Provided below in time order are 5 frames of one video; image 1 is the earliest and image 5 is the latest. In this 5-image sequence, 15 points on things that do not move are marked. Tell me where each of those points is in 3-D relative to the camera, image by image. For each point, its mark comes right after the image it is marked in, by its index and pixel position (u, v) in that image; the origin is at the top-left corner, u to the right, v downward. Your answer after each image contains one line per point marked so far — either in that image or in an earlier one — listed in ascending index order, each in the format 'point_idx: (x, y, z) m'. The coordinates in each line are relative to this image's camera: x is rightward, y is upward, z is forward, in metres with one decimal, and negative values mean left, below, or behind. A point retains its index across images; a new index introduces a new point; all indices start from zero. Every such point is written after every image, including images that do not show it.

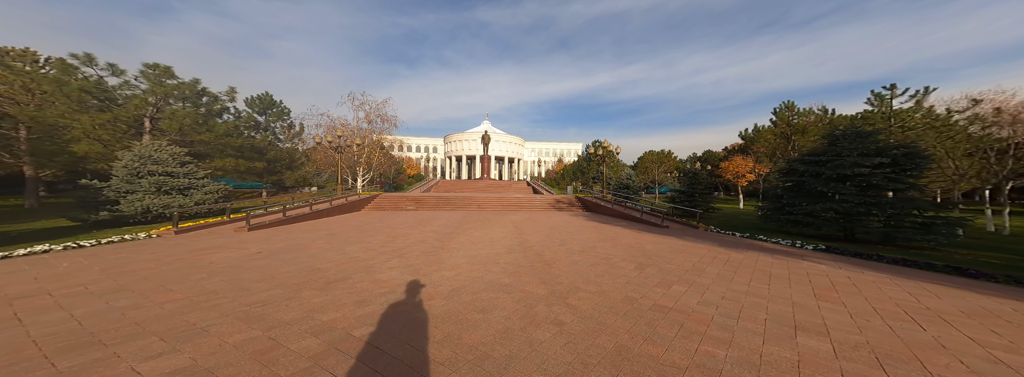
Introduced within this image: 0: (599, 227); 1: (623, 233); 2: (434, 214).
0: (+3.5, -1.6, +10.4) m
1: (+3.8, -1.5, +8.7) m
2: (-5.3, -1.7, +16.3) m
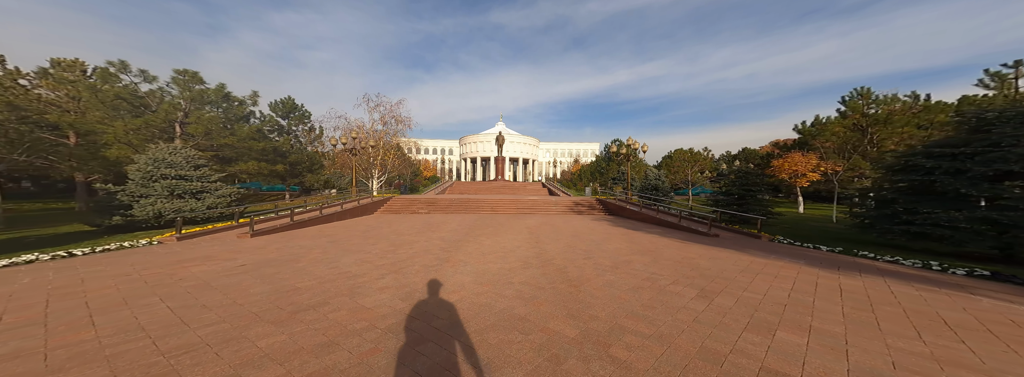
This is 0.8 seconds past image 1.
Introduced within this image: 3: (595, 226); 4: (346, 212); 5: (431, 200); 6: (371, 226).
0: (+4.2, -1.7, +9.0) m
1: (+4.4, -1.6, +7.3) m
2: (-4.1, -1.8, +15.6) m
3: (+3.8, -1.7, +11.7) m
4: (-7.9, -1.1, +12.0) m
5: (-6.3, -0.8, +19.5) m
6: (-5.8, -1.5, +10.4) m
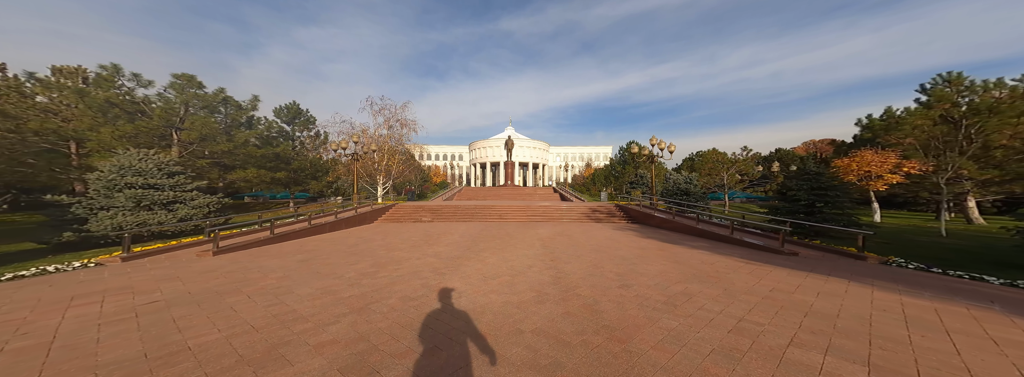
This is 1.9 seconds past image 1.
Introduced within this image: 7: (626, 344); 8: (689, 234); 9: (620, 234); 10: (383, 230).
0: (+4.6, -1.8, +7.3) m
1: (+4.6, -1.7, +5.6) m
2: (-3.4, -2.2, +14.3) m
3: (+4.3, -1.9, +10.0) m
4: (-7.4, -1.4, +10.9) m
5: (-5.4, -1.3, +18.3) m
6: (-5.4, -1.8, +9.2) m
7: (+1.3, -1.8, +2.8) m
8: (+7.2, -1.8, +10.3) m
9: (+4.9, -2.0, +11.3) m
10: (-6.0, -1.9, +11.9) m
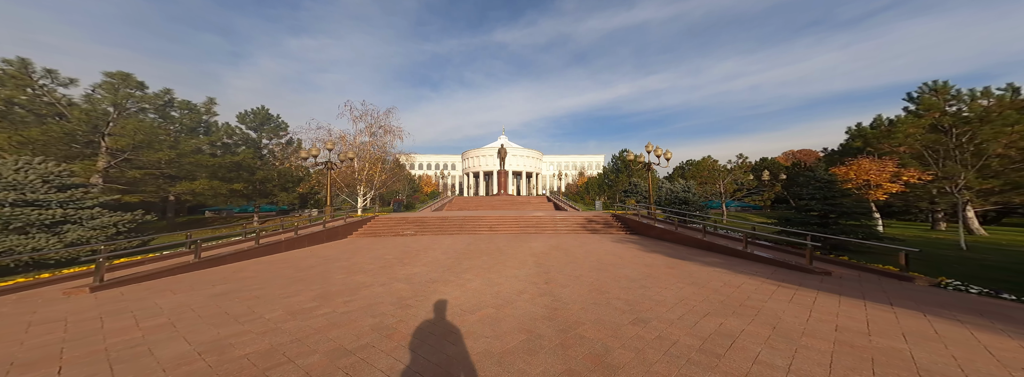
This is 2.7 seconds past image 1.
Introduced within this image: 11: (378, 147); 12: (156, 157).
0: (+4.2, -2.0, +6.3) m
1: (+4.3, -1.8, +4.6) m
2: (-4.0, -2.8, +13.0) m
3: (+3.8, -2.3, +8.9) m
4: (-7.9, -1.9, +9.5) m
5: (-6.2, -2.1, +16.9) m
6: (-5.8, -2.1, +7.8) m
7: (+1.1, -1.8, +1.7) m
8: (+6.8, -2.1, +9.4) m
9: (+4.4, -2.4, +10.3) m
10: (-6.5, -2.4, +10.5) m
11: (-10.5, +3.2, +19.8) m
12: (-14.7, +1.4, +10.6) m
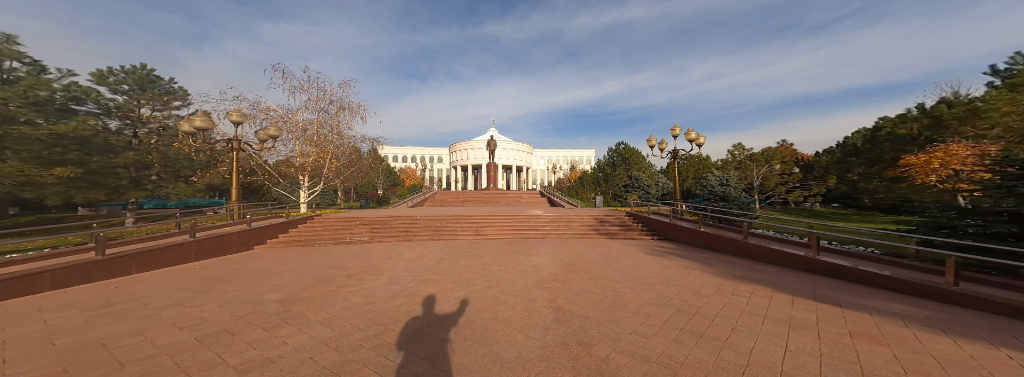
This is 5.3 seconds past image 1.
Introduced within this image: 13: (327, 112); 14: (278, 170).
0: (+4.2, -1.7, +2.6) m
1: (+4.4, -1.5, +1.0) m
2: (-4.3, -2.3, +8.9) m
3: (+3.7, -1.9, +5.3) m
4: (-8.0, -1.5, +5.3) m
5: (-6.7, -1.6, +12.7) m
6: (-5.9, -1.7, +3.7) m
7: (+1.3, -1.5, -2.1) m
8: (+6.6, -1.8, +5.8) m
9: (+4.2, -2.0, +6.7) m
10: (-6.7, -2.0, +6.3) m
11: (-11.2, +3.8, +15.3) m
12: (-14.9, +1.9, +6.0) m
13: (-11.4, +4.7, +15.6) m
14: (-13.9, +1.1, +15.0) m
